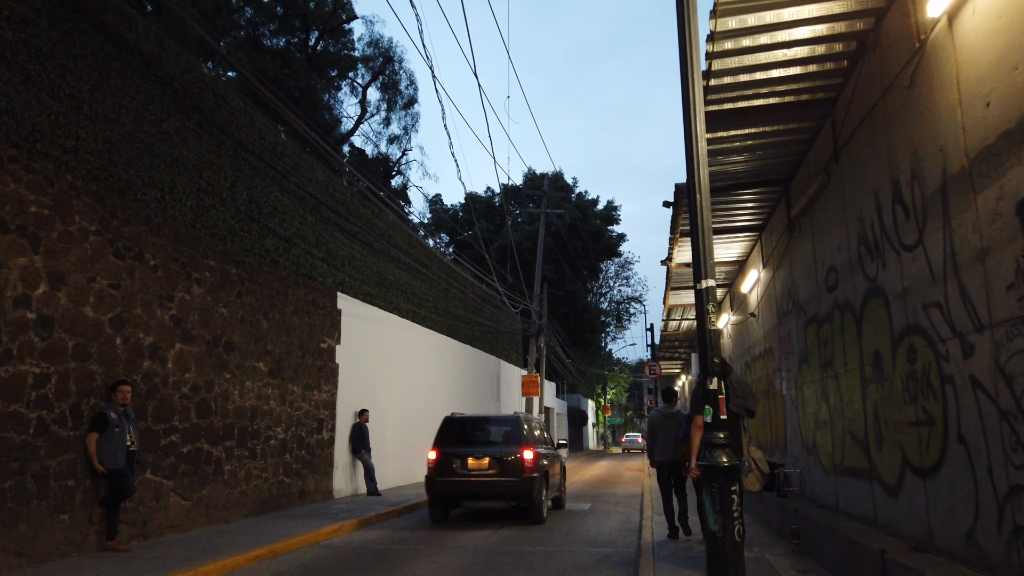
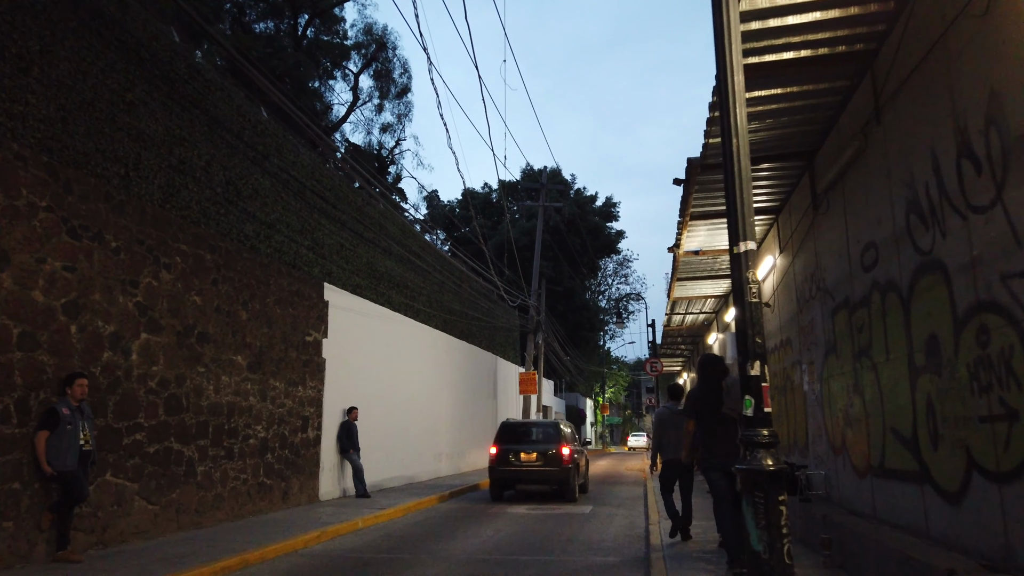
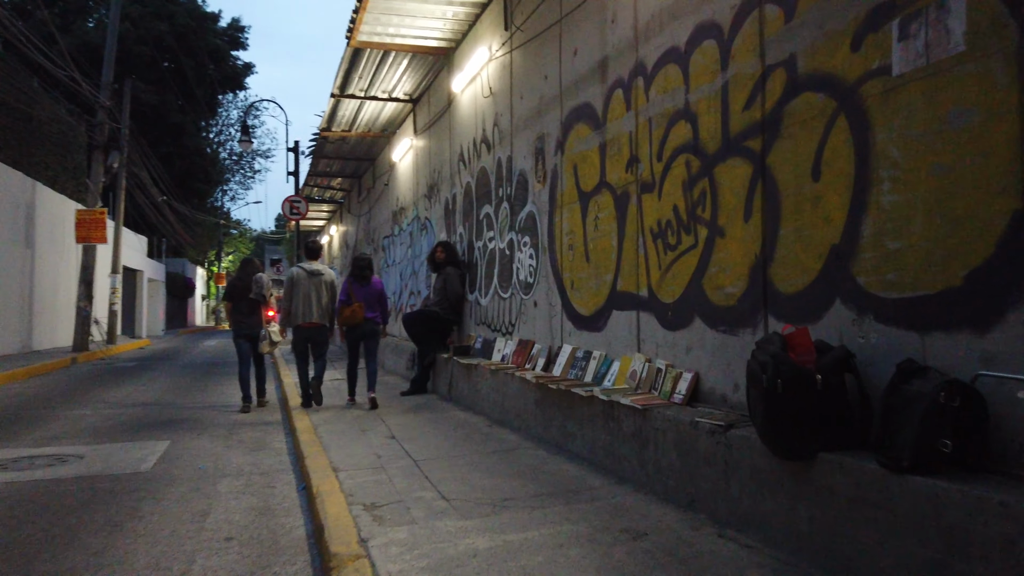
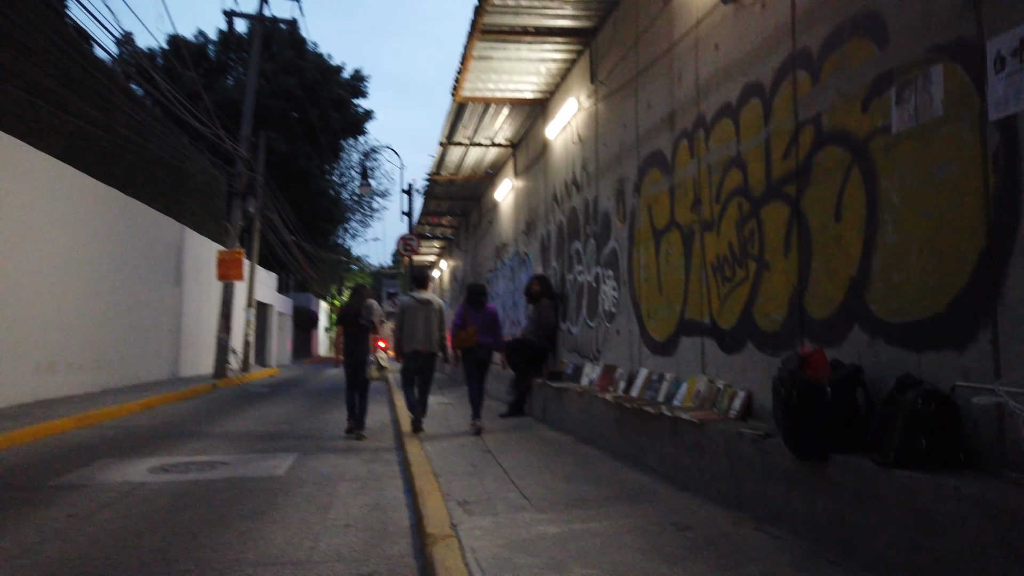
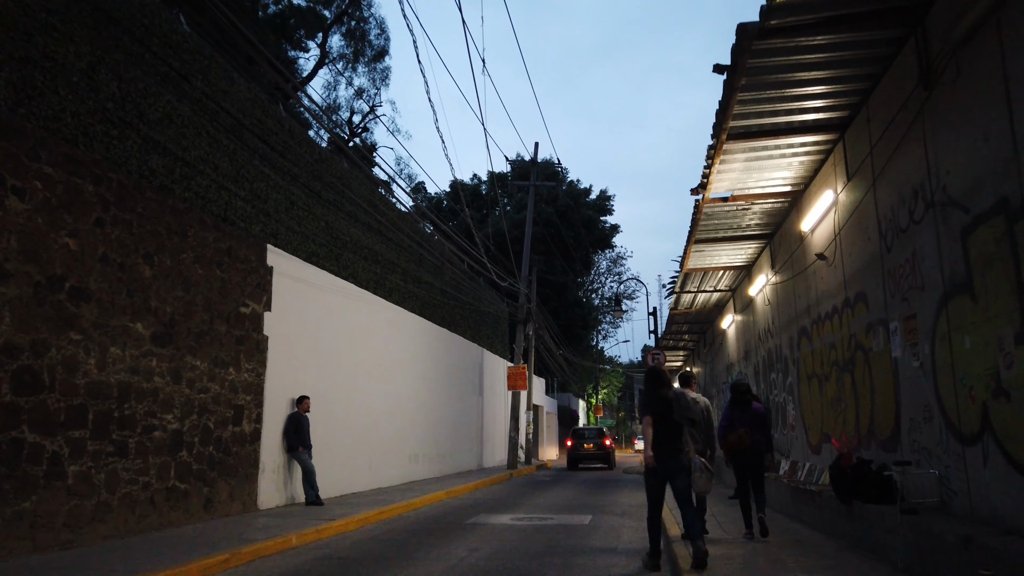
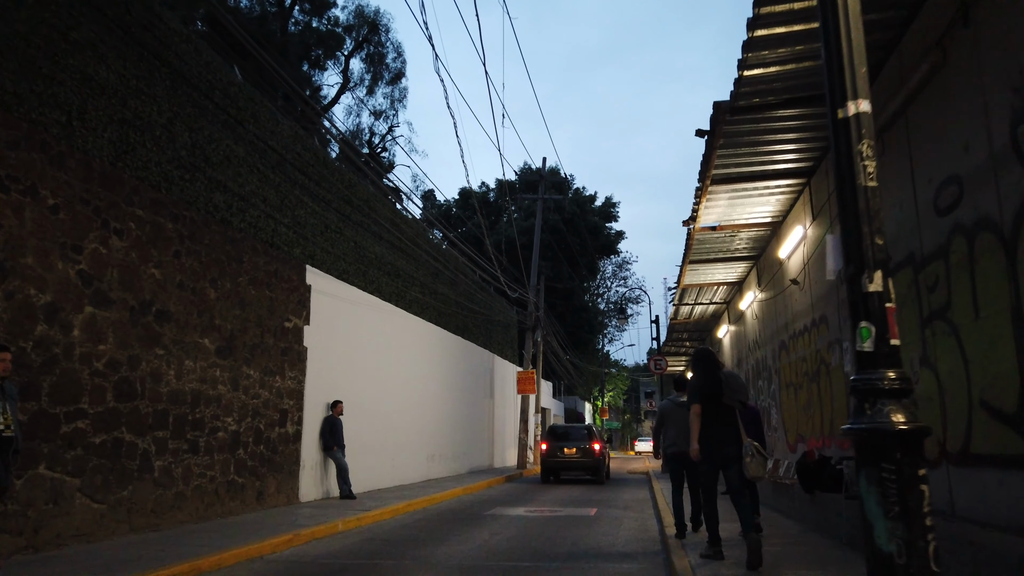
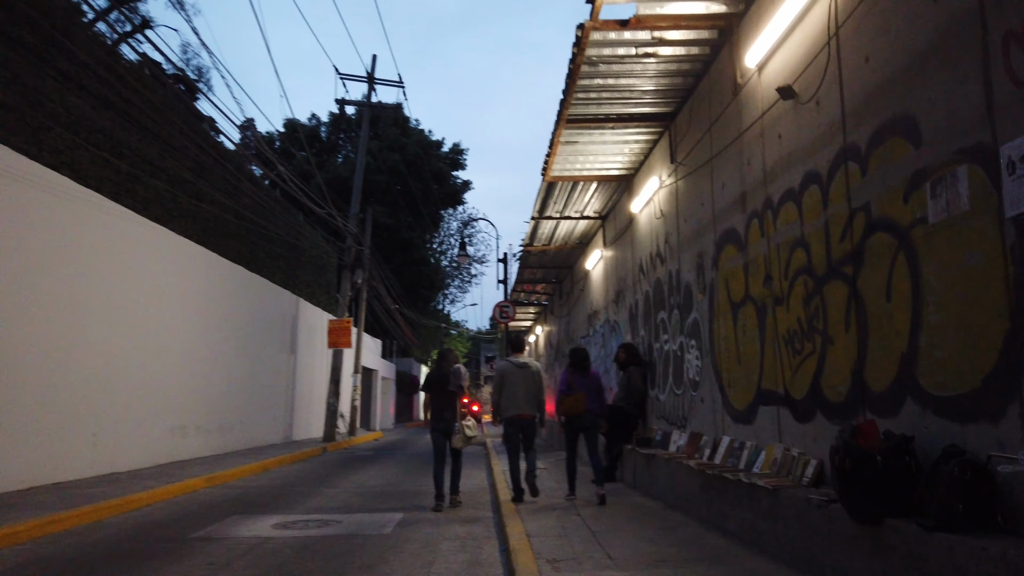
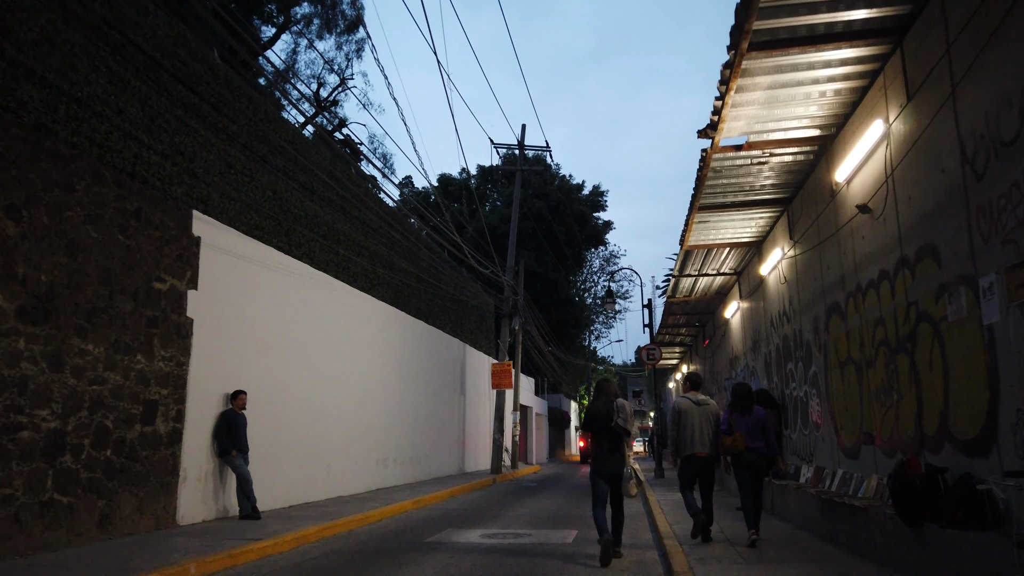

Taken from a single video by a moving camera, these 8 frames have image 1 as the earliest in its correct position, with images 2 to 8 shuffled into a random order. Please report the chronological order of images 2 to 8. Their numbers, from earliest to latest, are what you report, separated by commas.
2, 6, 5, 8, 7, 4, 3
